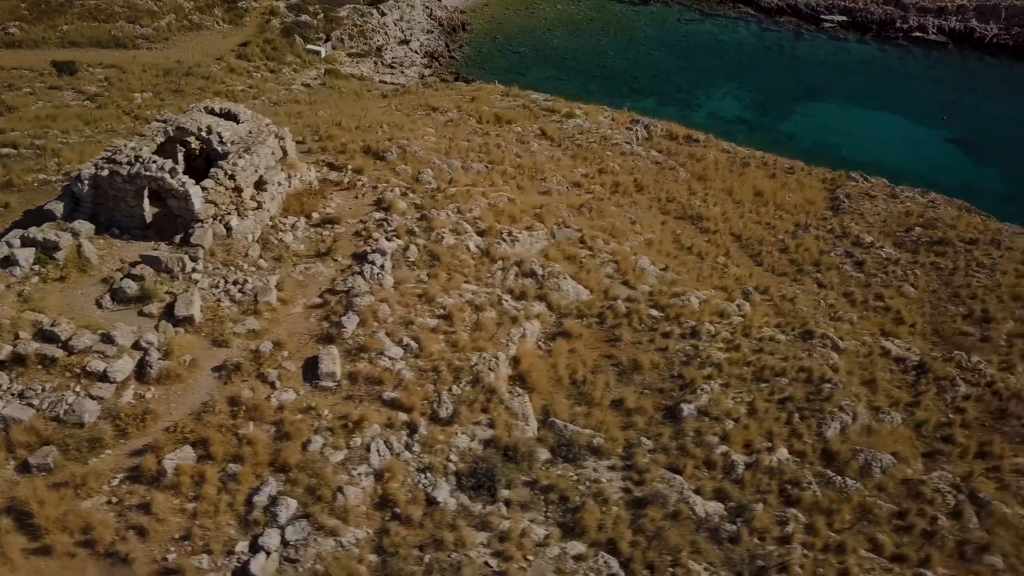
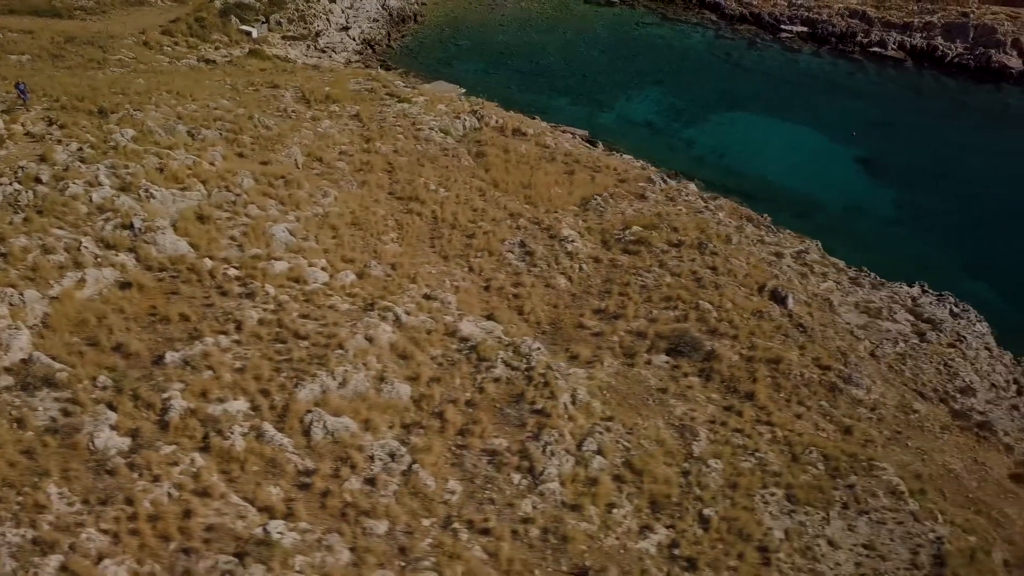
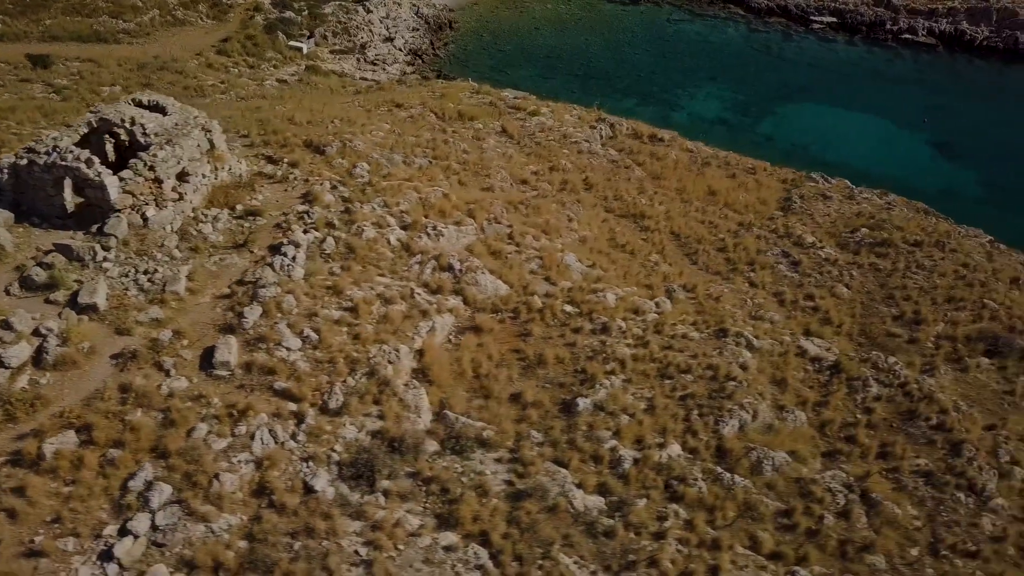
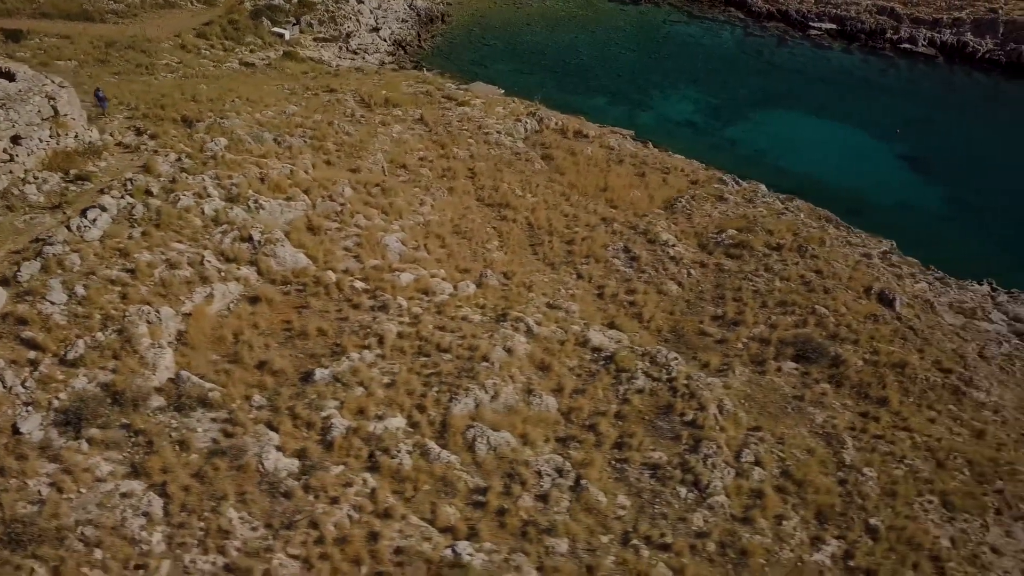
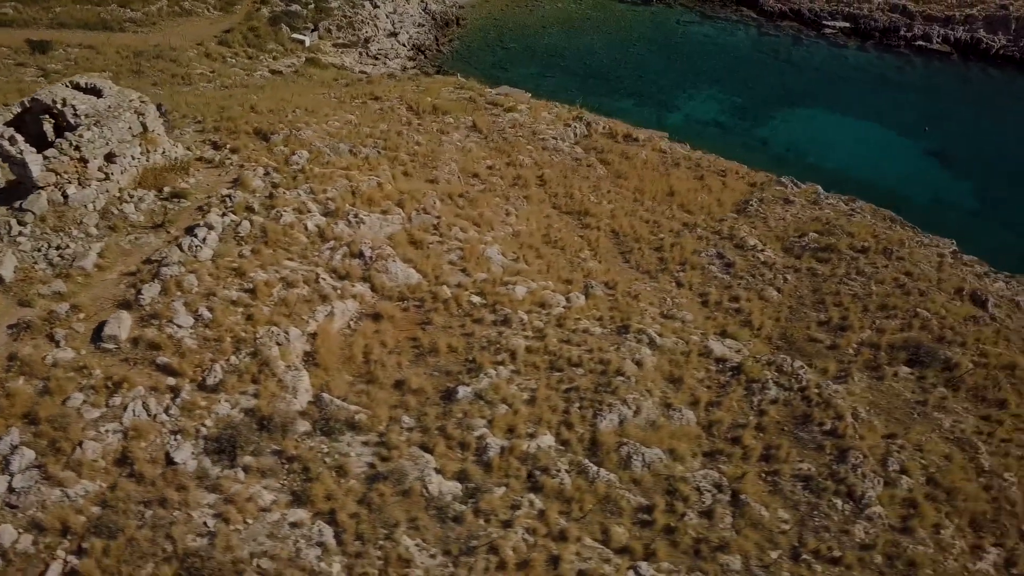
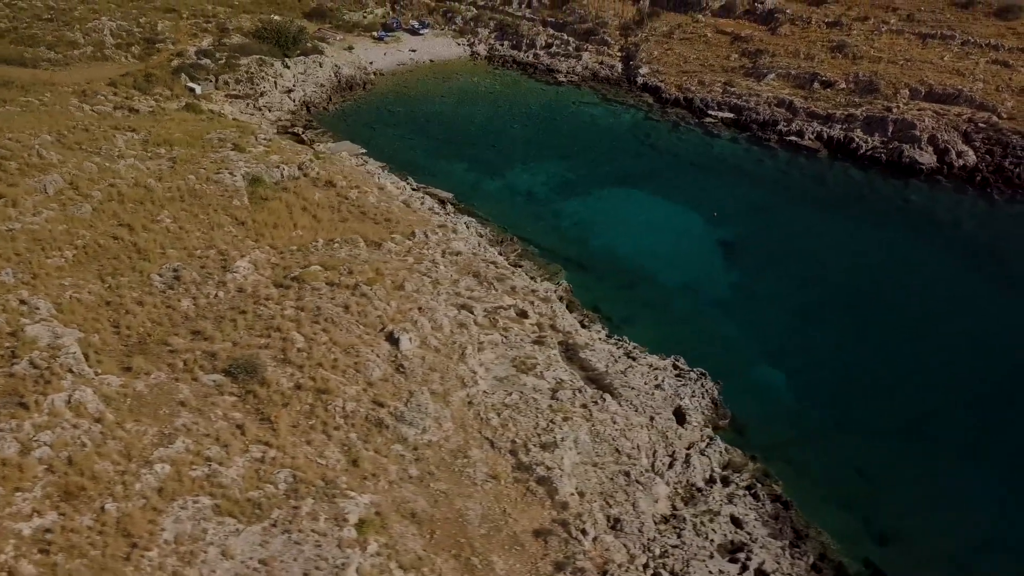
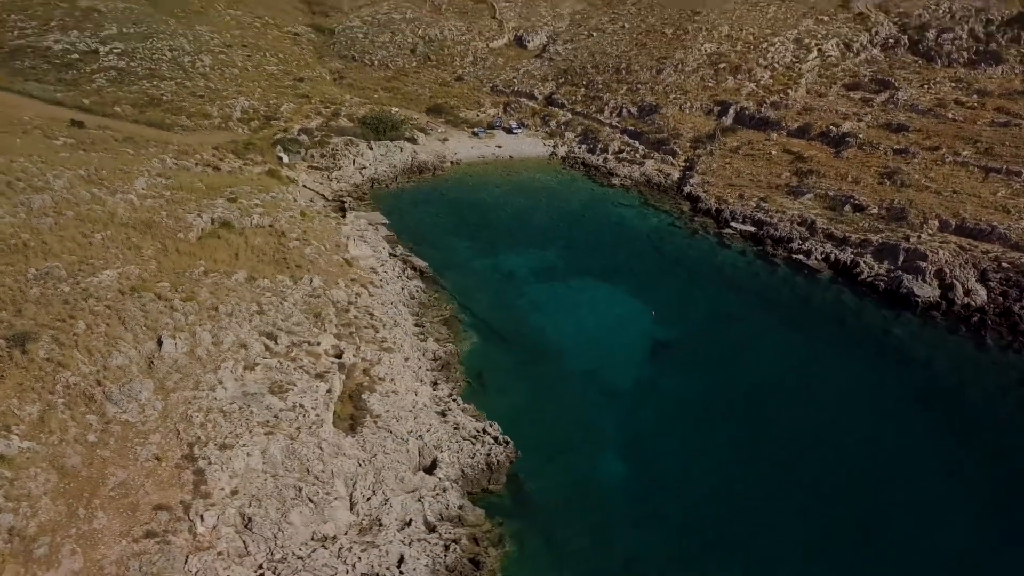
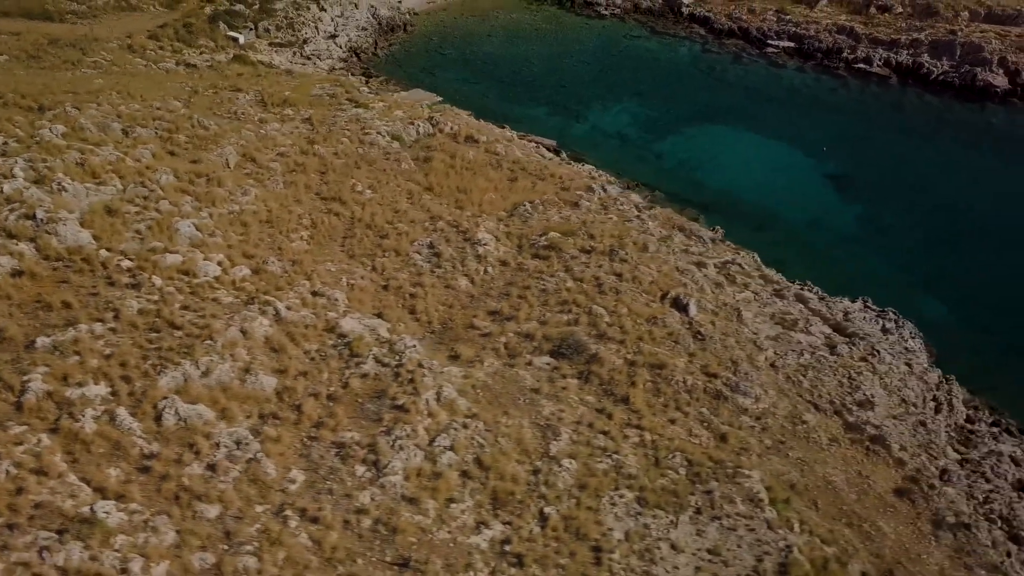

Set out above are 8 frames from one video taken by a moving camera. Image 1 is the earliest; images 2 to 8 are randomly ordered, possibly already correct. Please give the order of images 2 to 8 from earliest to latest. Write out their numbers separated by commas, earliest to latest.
3, 5, 4, 2, 8, 6, 7
